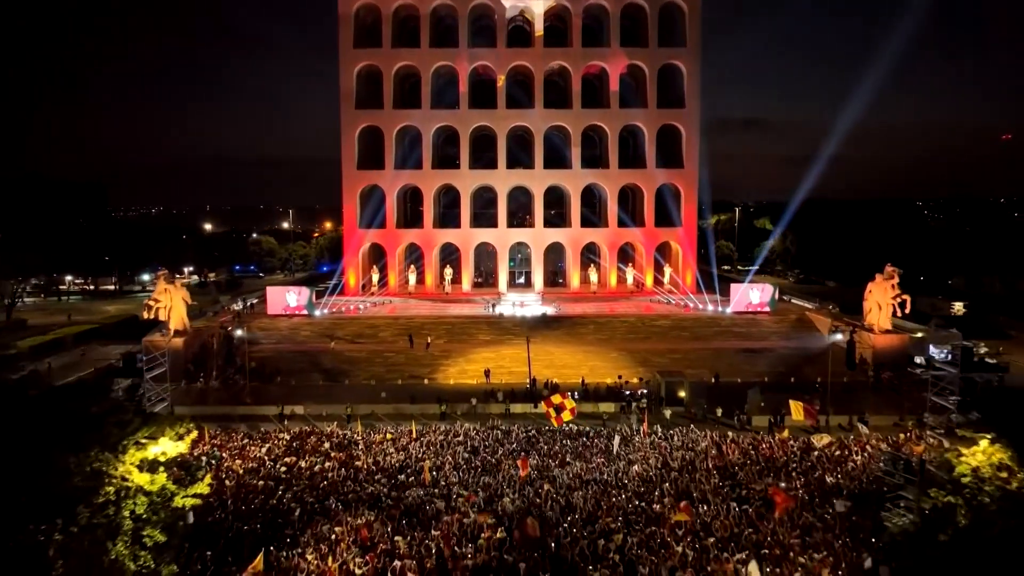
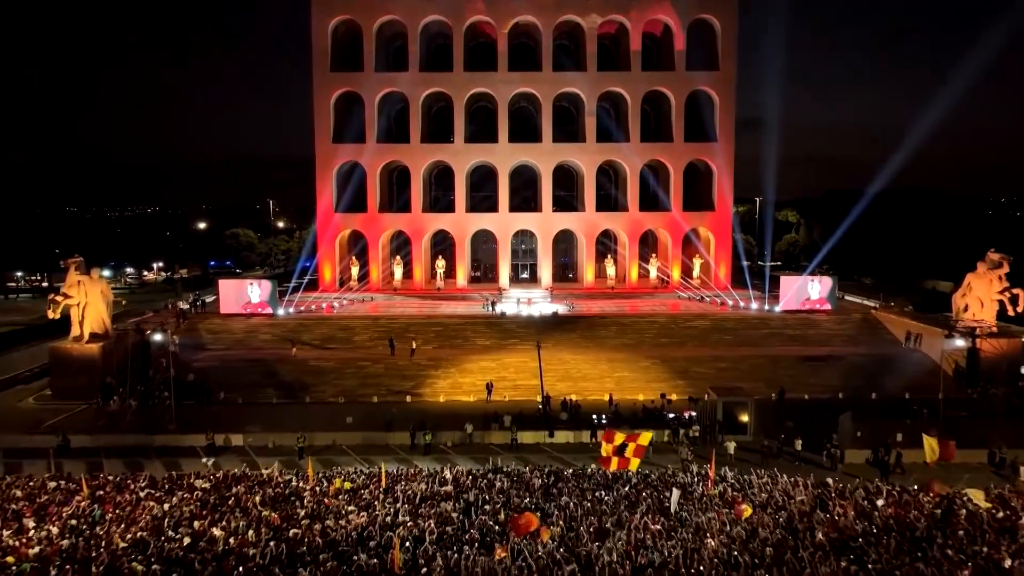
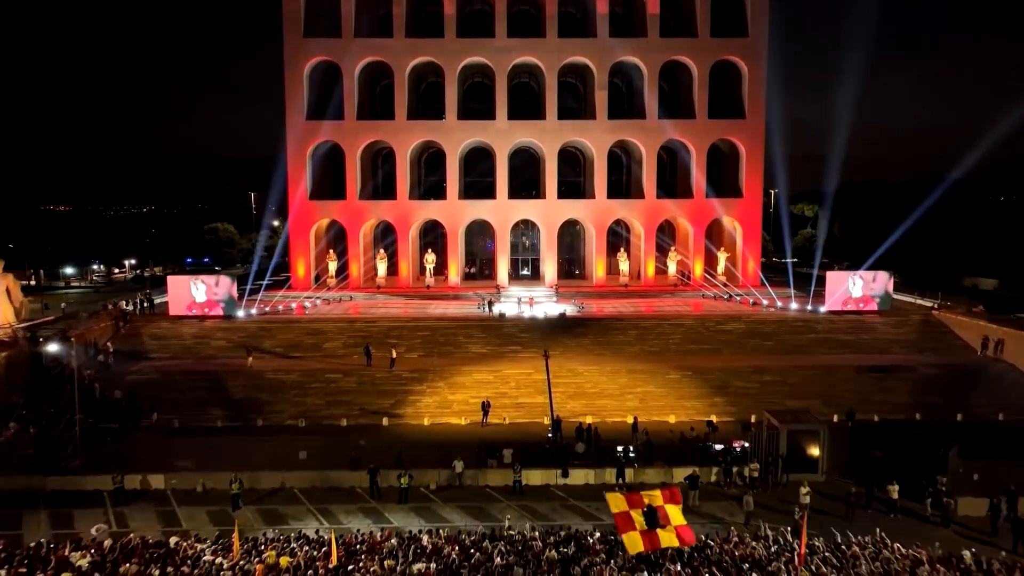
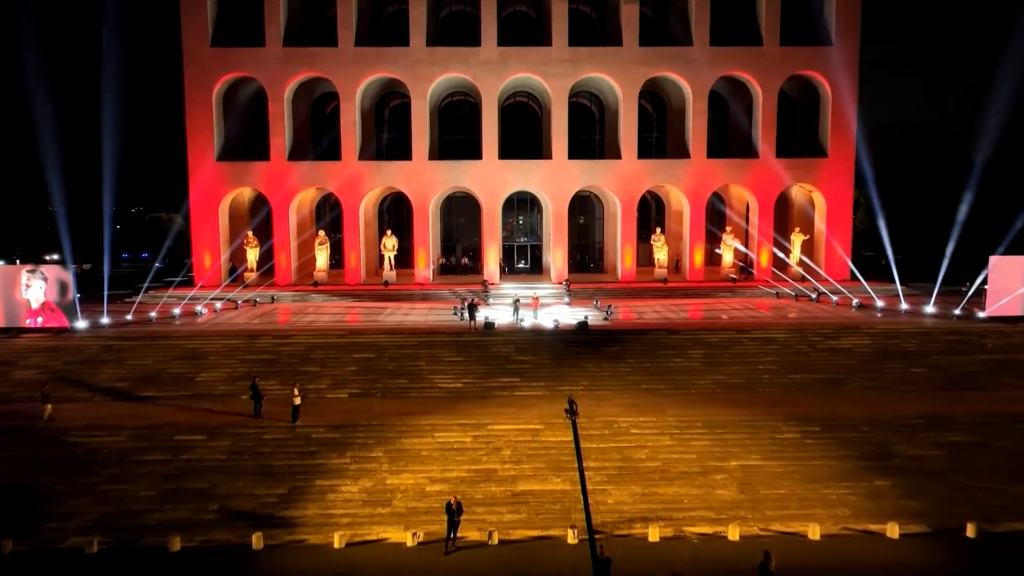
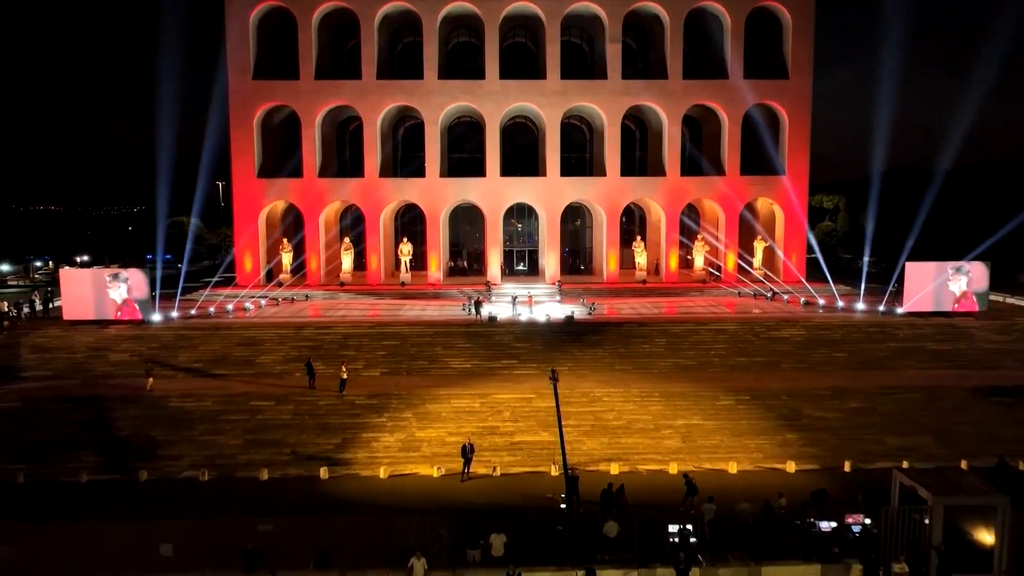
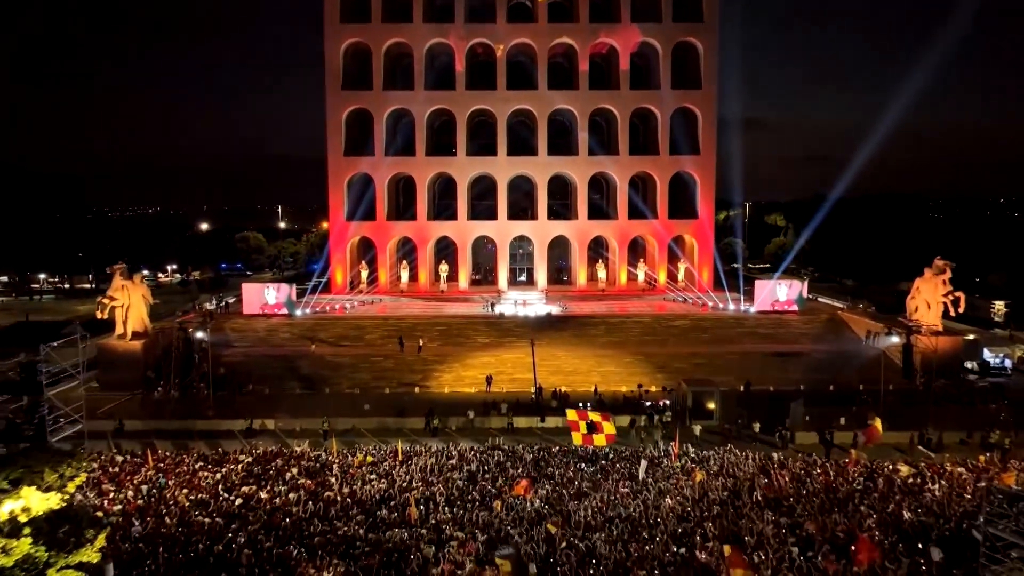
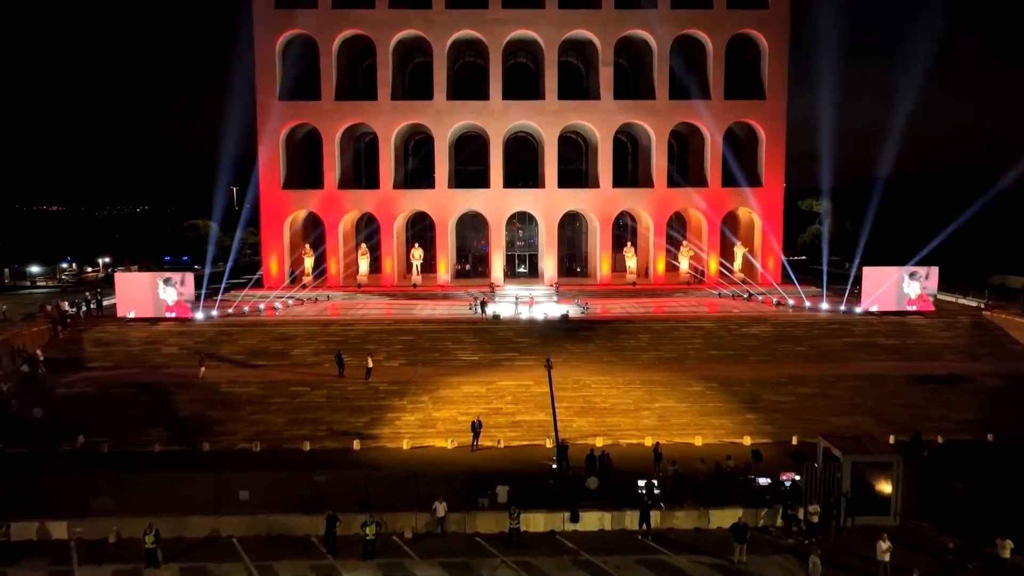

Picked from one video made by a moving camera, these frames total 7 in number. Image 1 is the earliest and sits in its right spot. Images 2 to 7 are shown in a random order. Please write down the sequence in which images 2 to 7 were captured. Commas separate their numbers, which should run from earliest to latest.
6, 2, 3, 7, 5, 4
